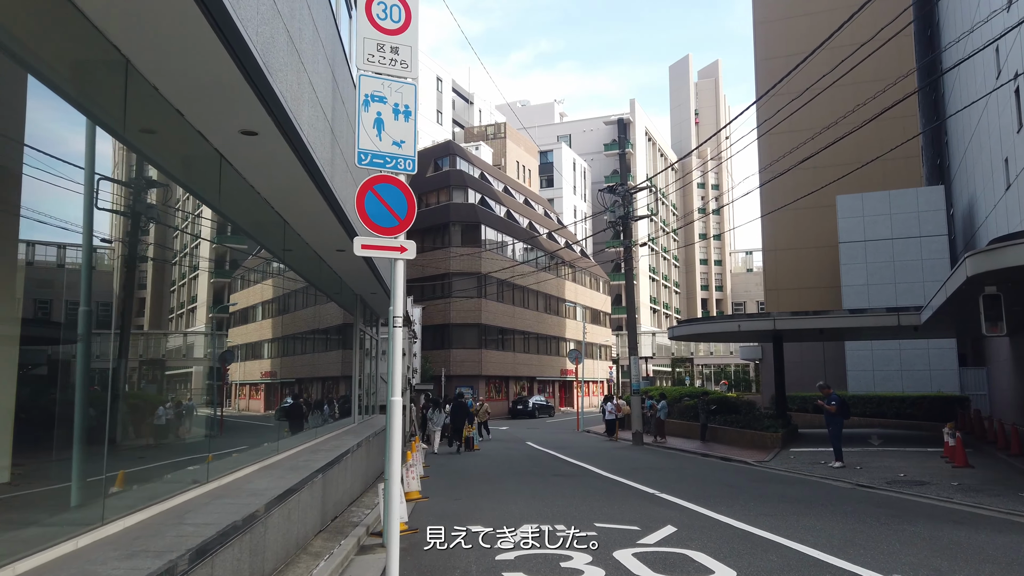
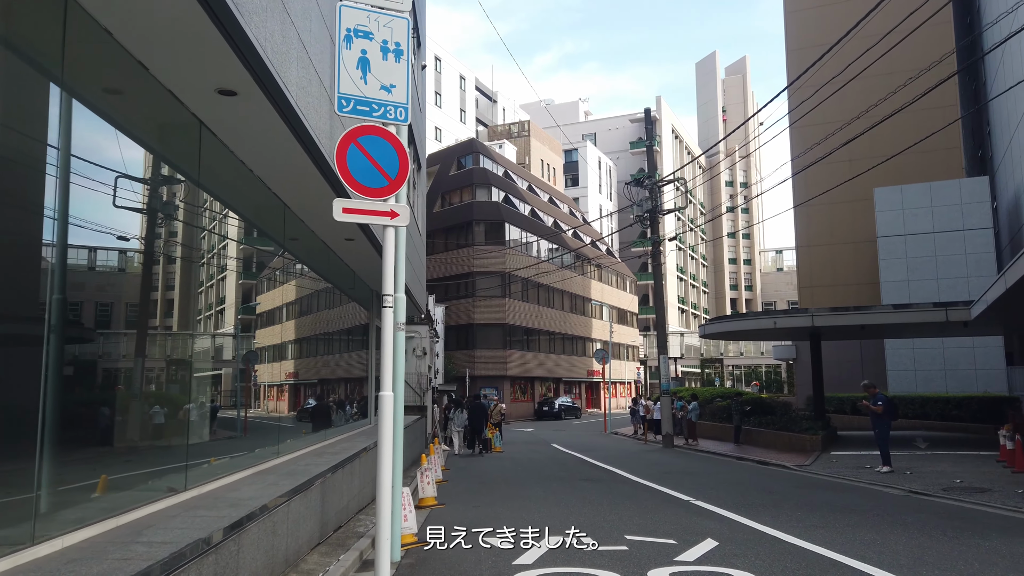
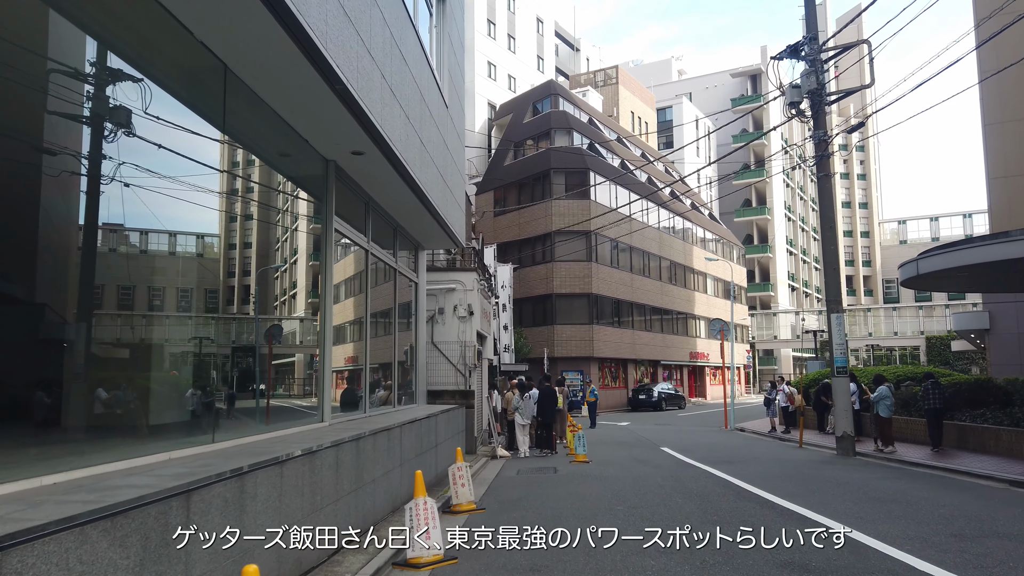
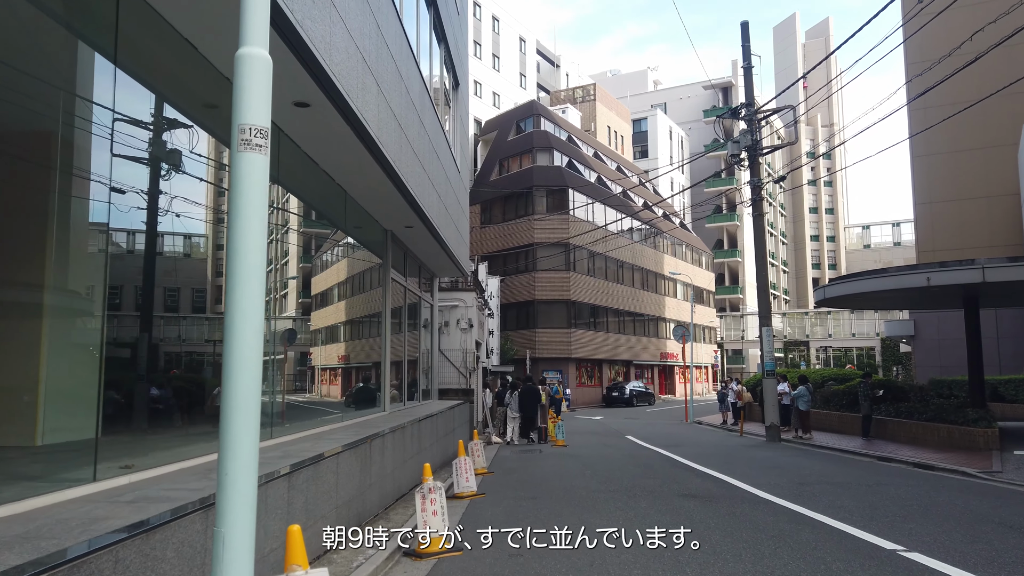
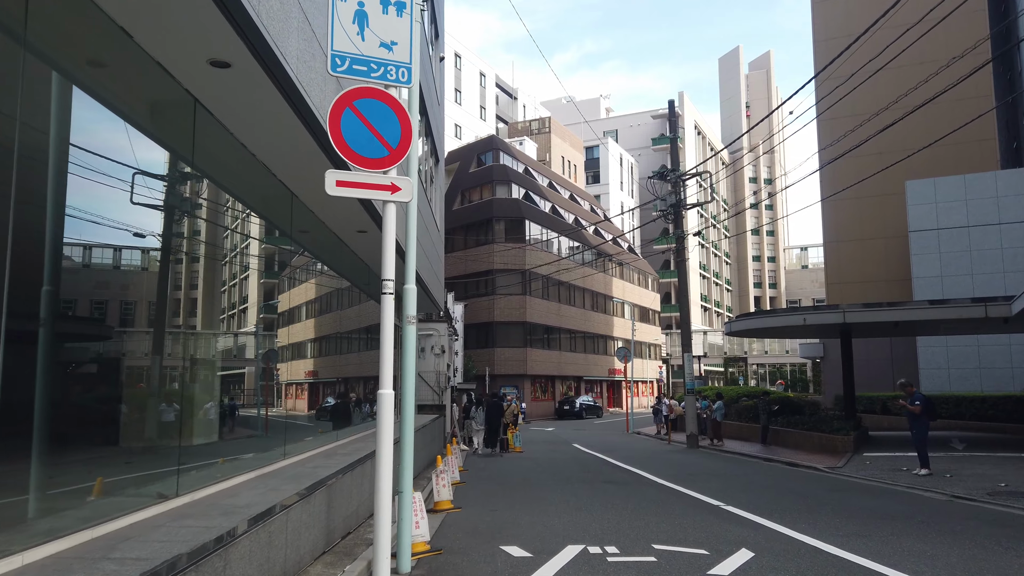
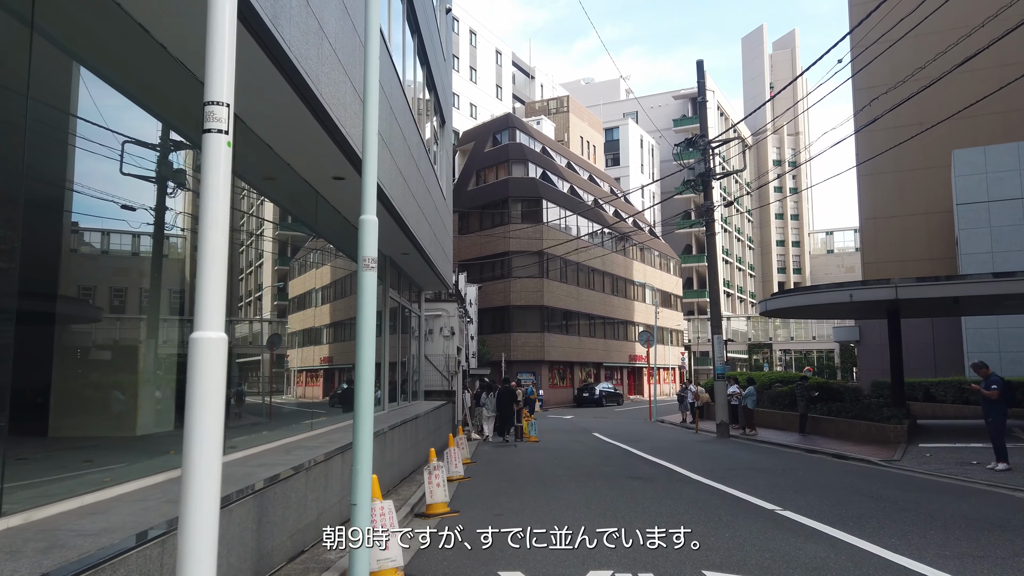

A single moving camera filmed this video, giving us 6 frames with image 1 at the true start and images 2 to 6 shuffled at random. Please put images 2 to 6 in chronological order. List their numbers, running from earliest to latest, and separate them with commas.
2, 5, 6, 4, 3
